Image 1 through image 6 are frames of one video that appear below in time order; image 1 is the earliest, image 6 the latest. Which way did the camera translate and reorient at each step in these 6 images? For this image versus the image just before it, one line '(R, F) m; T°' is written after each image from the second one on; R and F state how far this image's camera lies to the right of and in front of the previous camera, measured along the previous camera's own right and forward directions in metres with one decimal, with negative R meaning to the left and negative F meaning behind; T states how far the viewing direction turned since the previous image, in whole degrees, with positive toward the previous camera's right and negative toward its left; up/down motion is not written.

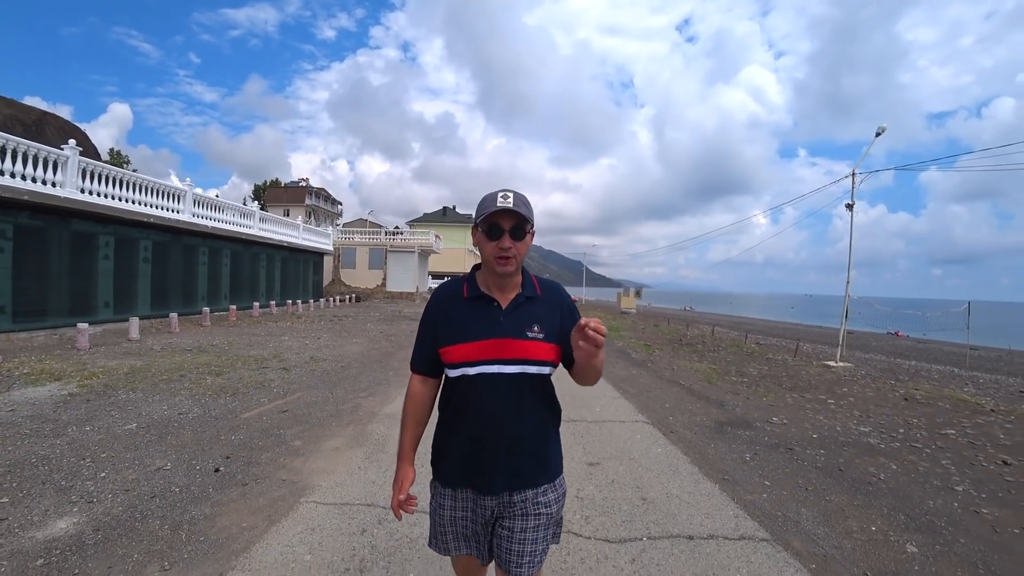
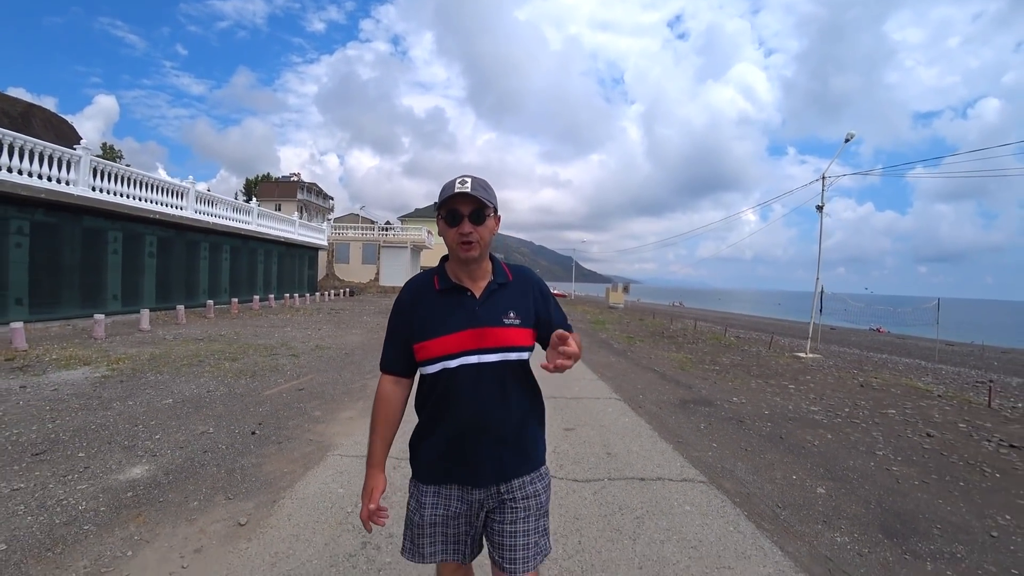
(0.0, -0.9) m; +1°
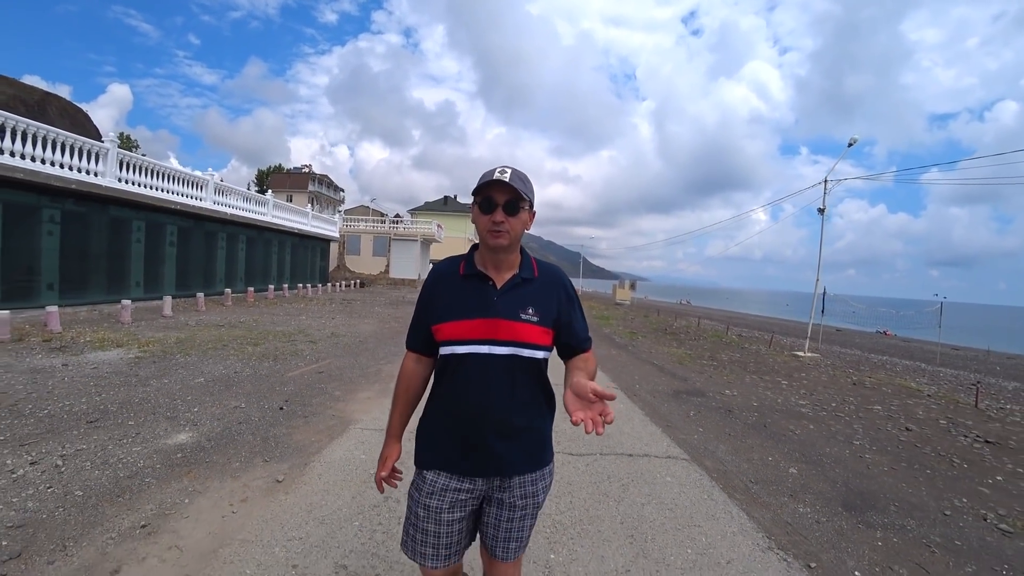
(0.0, -0.5) m; -1°
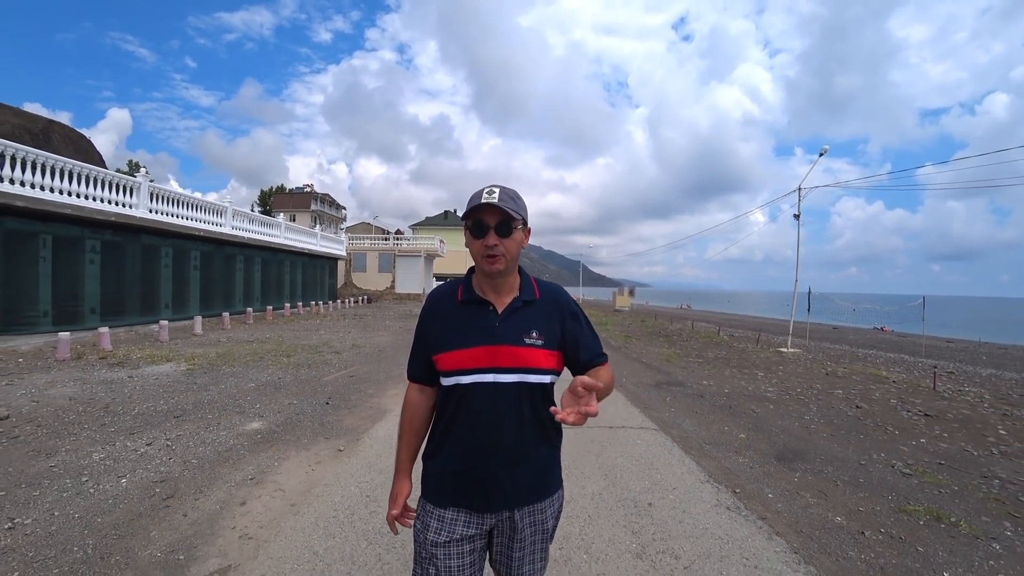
(0.0, -1.3) m; 0°
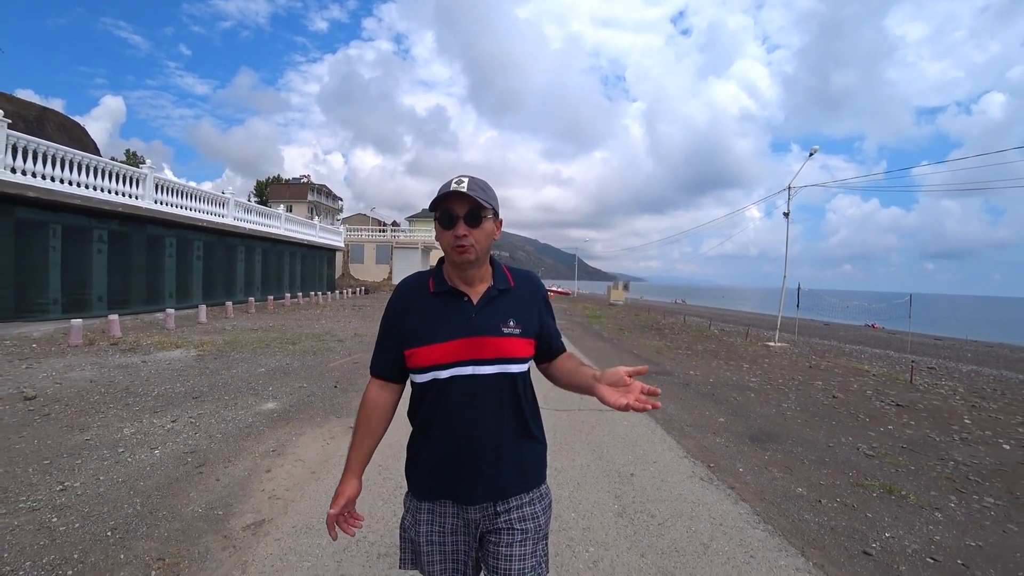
(0.0, -0.5) m; +1°
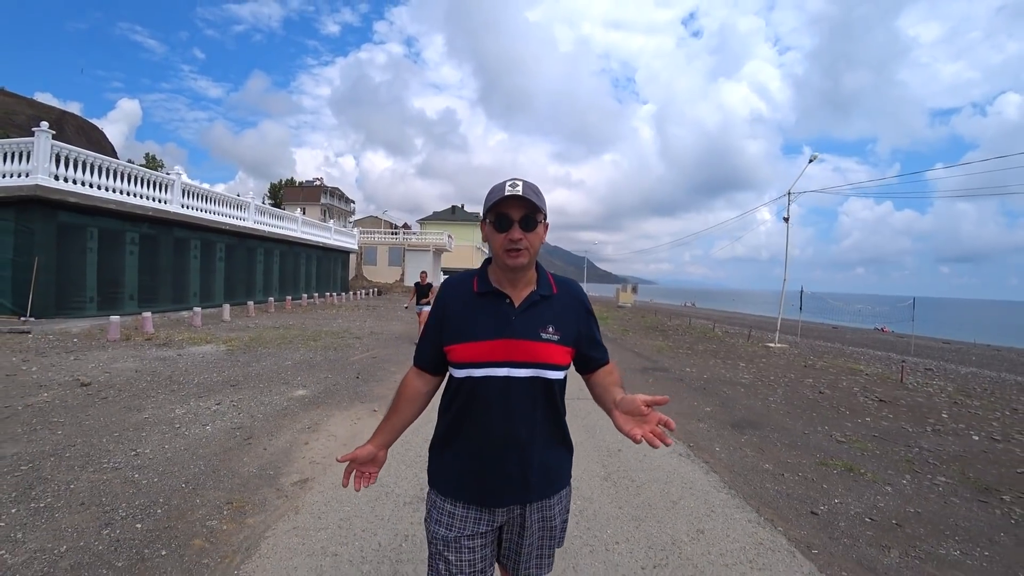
(+0.1, -0.7) m; -1°
